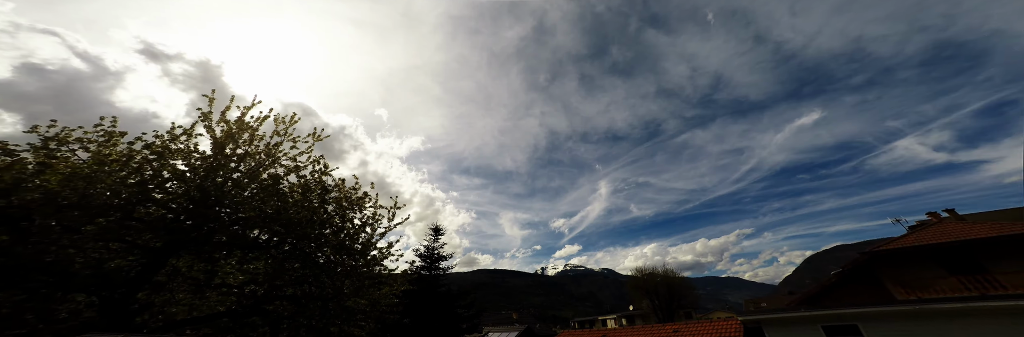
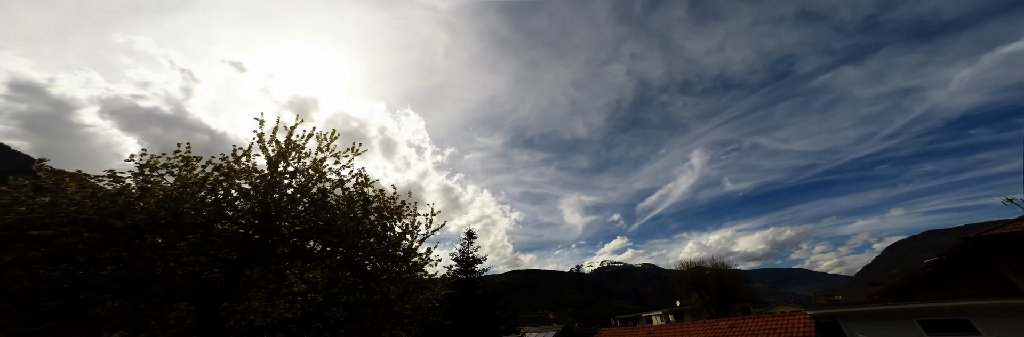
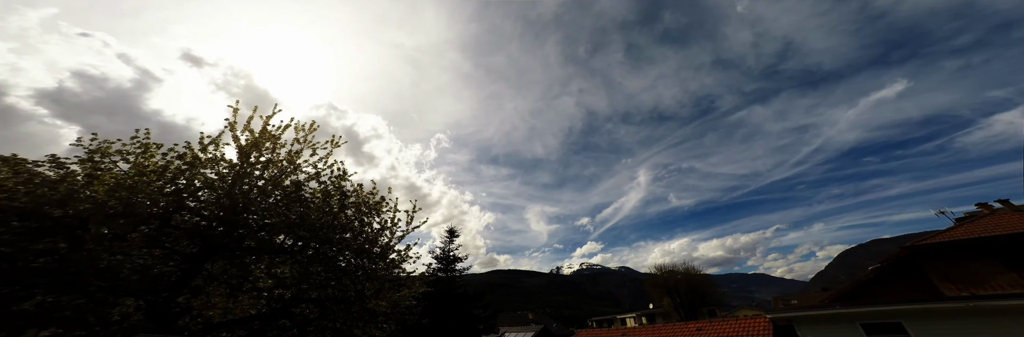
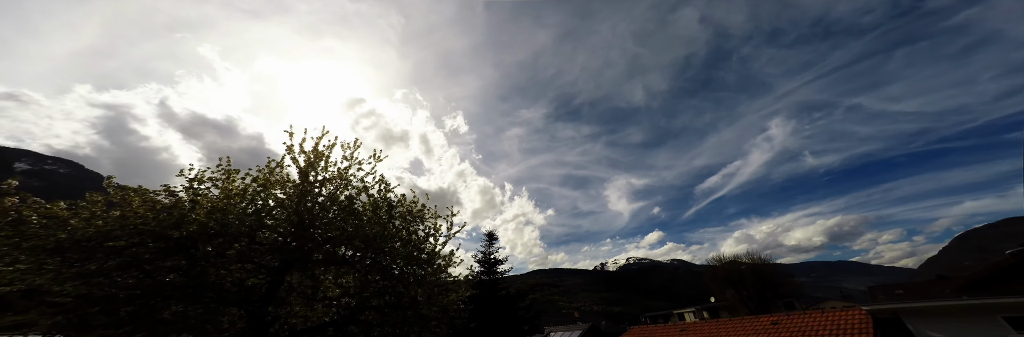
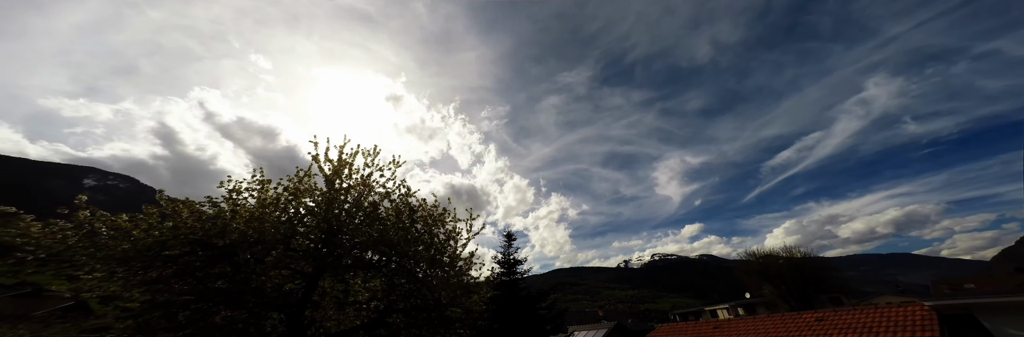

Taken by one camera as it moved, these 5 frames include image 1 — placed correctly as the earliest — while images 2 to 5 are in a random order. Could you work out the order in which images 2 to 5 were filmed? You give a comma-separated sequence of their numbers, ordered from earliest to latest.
3, 2, 4, 5
